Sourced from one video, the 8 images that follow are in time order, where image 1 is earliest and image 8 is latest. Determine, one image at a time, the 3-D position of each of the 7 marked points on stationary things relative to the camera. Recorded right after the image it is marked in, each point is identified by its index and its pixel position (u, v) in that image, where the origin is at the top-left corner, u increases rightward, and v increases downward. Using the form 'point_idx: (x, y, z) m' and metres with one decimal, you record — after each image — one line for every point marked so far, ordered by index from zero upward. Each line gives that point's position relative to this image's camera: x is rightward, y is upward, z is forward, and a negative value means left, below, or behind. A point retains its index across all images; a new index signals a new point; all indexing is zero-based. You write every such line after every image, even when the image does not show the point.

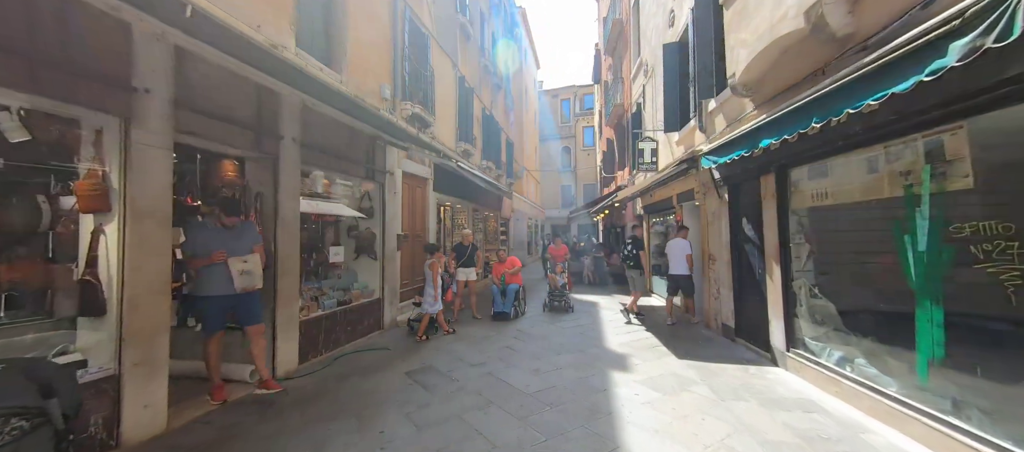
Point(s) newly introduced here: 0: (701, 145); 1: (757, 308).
0: (+3.3, +1.4, +7.1) m
1: (+3.4, -1.1, +5.6) m
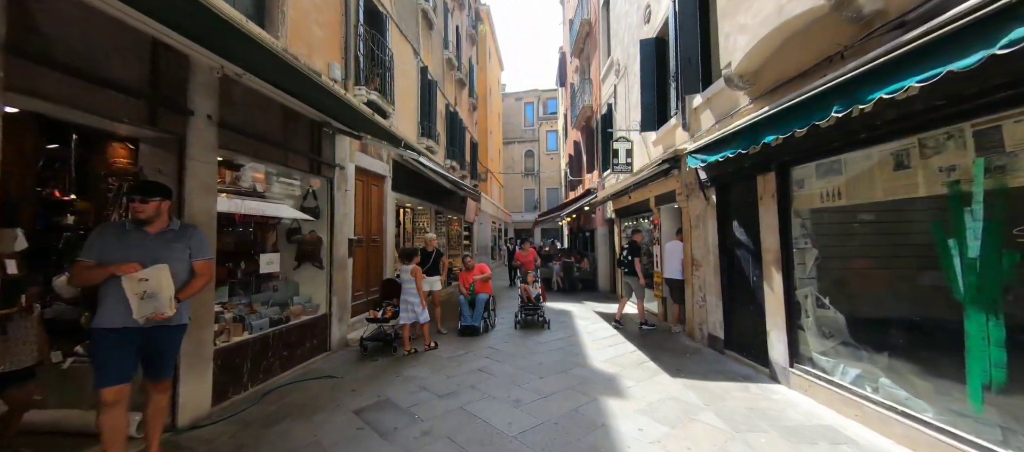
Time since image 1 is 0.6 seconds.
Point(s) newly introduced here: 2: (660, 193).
0: (+2.8, +1.4, +6.6) m
1: (+3.1, -1.2, +5.1) m
2: (+2.8, +0.6, +7.7) m
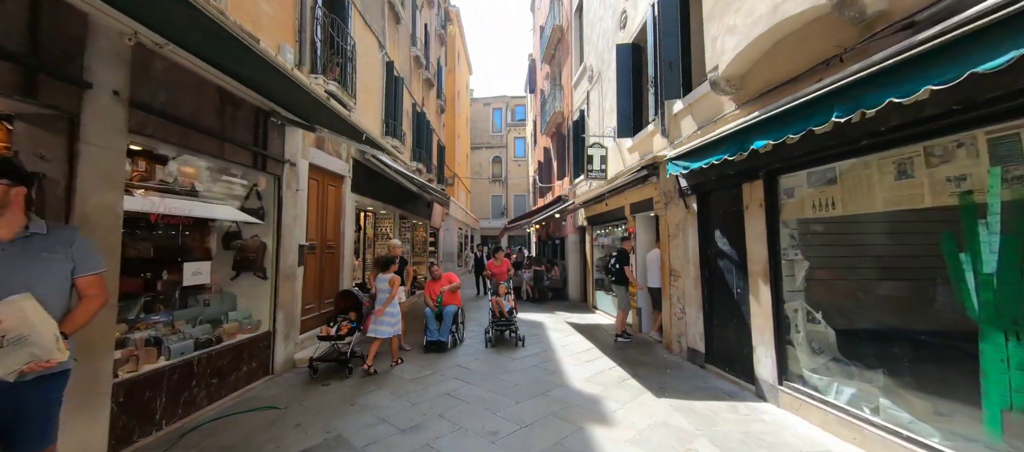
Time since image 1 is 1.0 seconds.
0: (+2.4, +1.2, +6.4) m
1: (+2.7, -1.3, +4.9) m
2: (+2.3, +0.5, +7.5) m
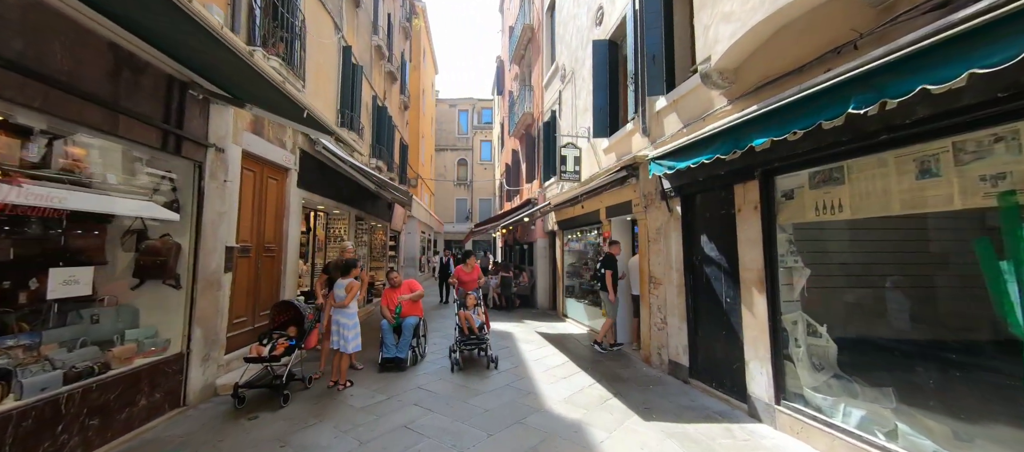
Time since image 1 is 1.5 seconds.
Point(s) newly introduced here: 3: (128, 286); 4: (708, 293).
0: (+2.0, +1.2, +6.1) m
1: (+2.4, -1.4, +4.6) m
2: (+1.8, +0.4, +7.1) m
3: (-3.4, -0.5, +3.6) m
4: (+2.3, -0.8, +4.8) m
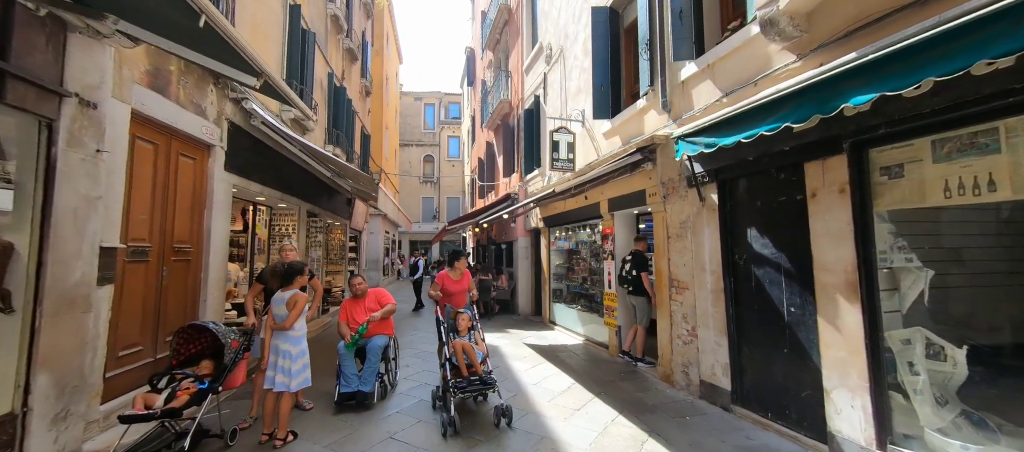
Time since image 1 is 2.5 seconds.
0: (+1.9, +1.2, +5.1) m
1: (+2.4, -1.3, +3.6) m
2: (+1.6, +0.5, +6.1) m
3: (-3.3, -0.5, +2.1) m
4: (+2.4, -0.7, +3.9) m
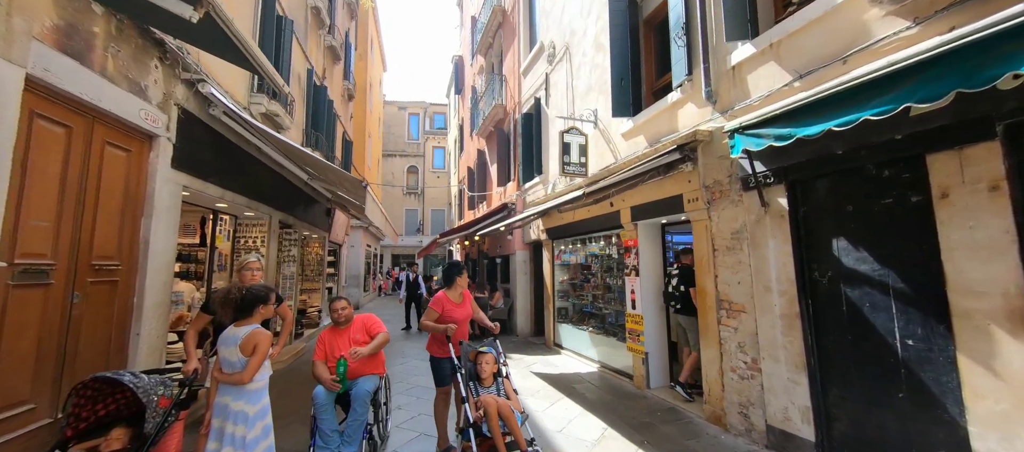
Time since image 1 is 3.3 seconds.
0: (+2.1, +1.1, +4.4) m
1: (+2.7, -1.3, +2.8) m
2: (+1.7, +0.3, +5.3) m
3: (-2.9, -0.5, +1.1) m
4: (+2.6, -0.8, +3.1) m
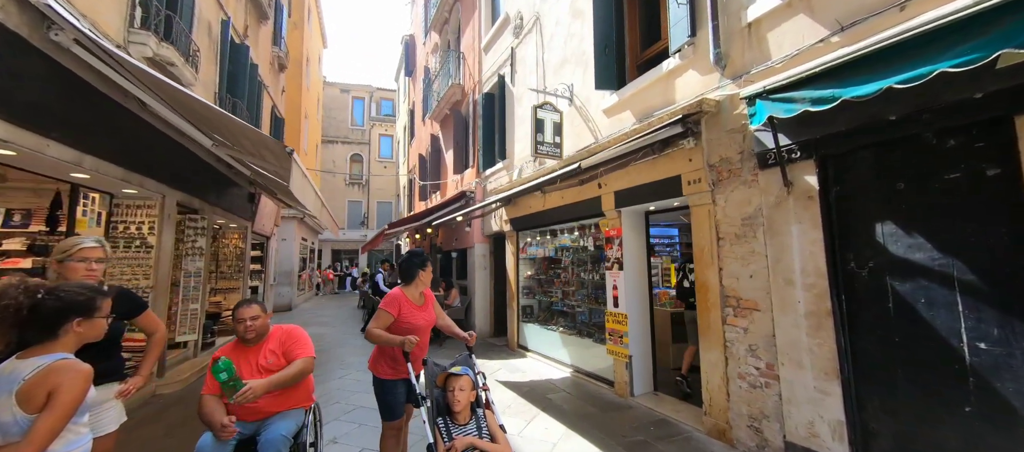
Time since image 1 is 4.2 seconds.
0: (+1.8, +1.3, +3.8) m
1: (+2.6, -1.2, +2.3) m
2: (+1.4, +0.5, +4.7) m
3: (-2.7, -0.3, -0.1) m
4: (+2.5, -0.7, +2.6) m
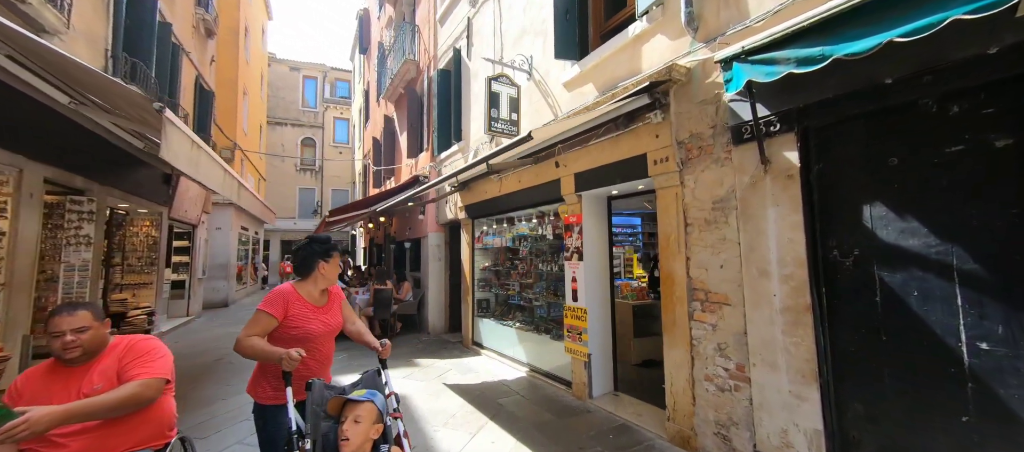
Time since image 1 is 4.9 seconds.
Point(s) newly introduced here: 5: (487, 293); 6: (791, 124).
0: (+1.4, +1.4, +3.3) m
1: (+2.3, -1.1, +2.0) m
2: (+0.8, +0.6, +4.2) m
3: (-2.9, -0.3, -0.9) m
4: (+2.1, -0.6, +2.3) m
5: (-0.4, -1.1, +6.7) m
6: (+1.8, +0.7, +2.6) m
